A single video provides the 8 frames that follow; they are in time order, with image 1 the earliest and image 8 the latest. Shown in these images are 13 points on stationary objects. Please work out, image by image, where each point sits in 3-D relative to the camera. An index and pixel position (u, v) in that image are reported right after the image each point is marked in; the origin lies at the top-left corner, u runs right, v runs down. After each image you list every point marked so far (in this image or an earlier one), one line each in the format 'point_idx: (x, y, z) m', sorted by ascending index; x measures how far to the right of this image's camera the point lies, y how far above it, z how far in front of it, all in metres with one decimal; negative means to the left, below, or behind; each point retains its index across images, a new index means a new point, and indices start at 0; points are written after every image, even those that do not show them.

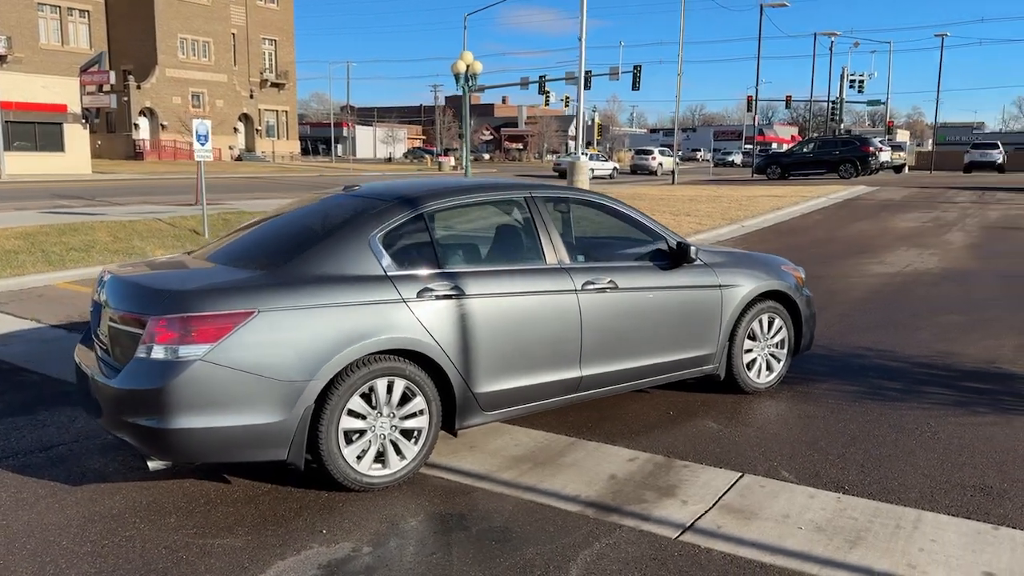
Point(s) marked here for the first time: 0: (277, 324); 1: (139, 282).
0: (-1.0, -0.2, +3.7) m
1: (-1.8, +0.1, +3.9) m
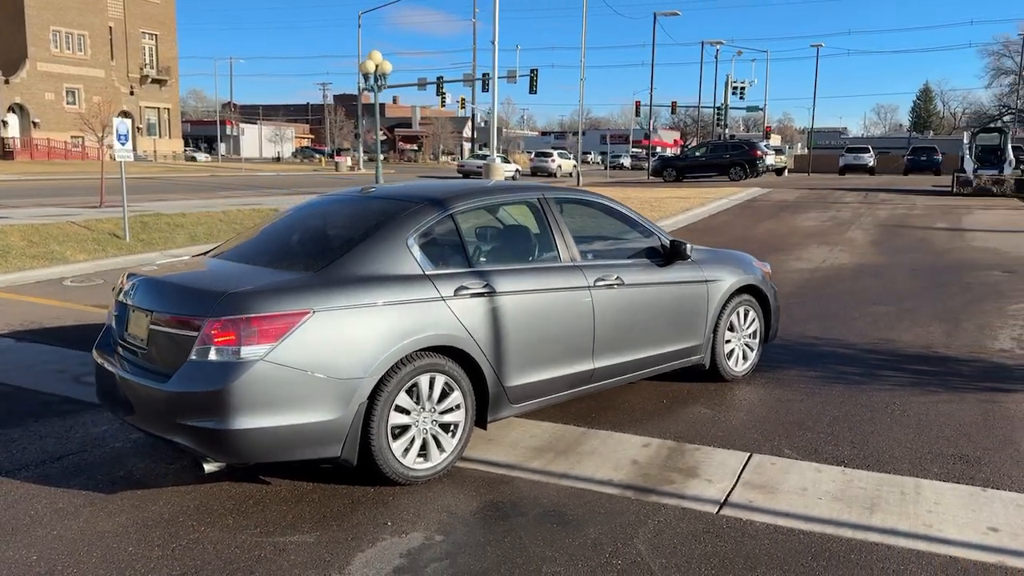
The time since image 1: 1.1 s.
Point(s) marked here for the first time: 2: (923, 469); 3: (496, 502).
0: (-0.8, -0.2, +3.7) m
1: (-1.6, 0.0, +3.9) m
2: (+2.2, -1.0, +4.4) m
3: (-0.1, -1.0, +3.8) m
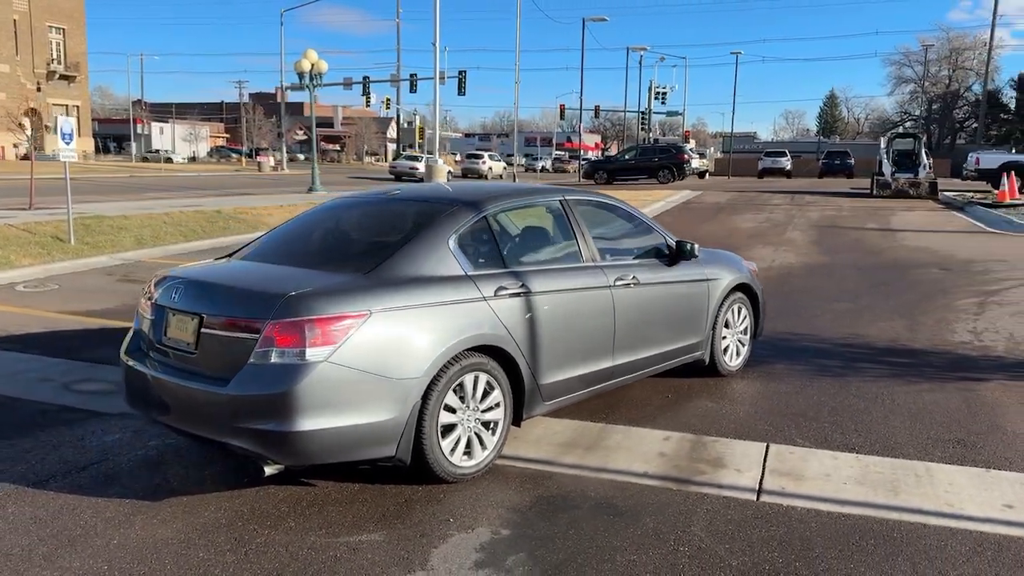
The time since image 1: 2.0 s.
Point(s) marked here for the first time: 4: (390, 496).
0: (-0.6, -0.2, +3.7) m
1: (-1.3, 0.0, +3.8) m
2: (+2.4, -0.9, +4.7) m
3: (+0.2, -1.0, +3.9) m
4: (-0.6, -1.0, +3.9) m
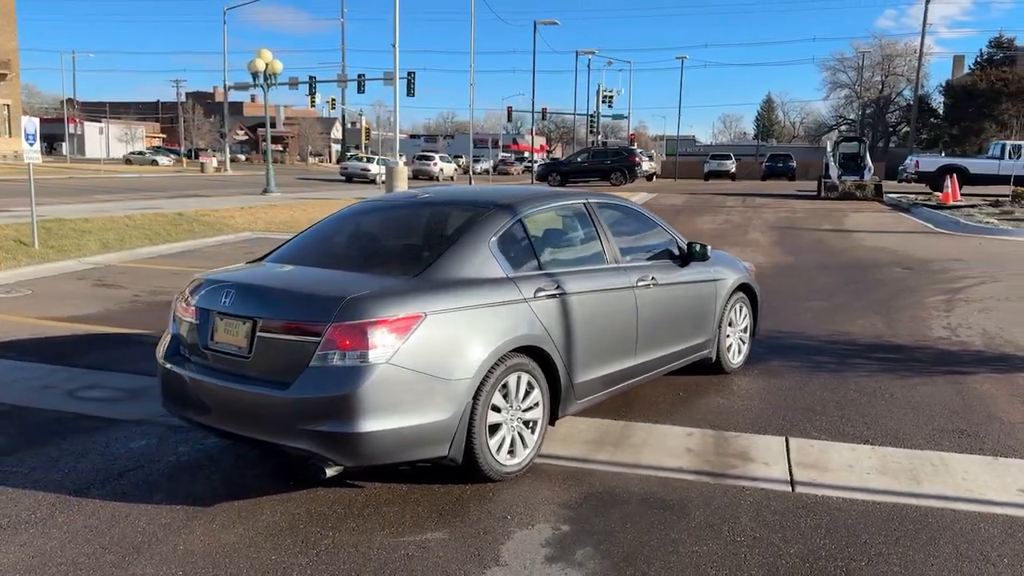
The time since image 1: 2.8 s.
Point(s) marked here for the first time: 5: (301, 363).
0: (-0.3, -0.2, +3.8) m
1: (-1.1, 0.0, +3.8) m
2: (+2.6, -0.9, +4.9) m
3: (+0.4, -1.0, +4.0) m
4: (-0.3, -1.0, +3.9) m
5: (-0.9, -0.3, +3.6) m
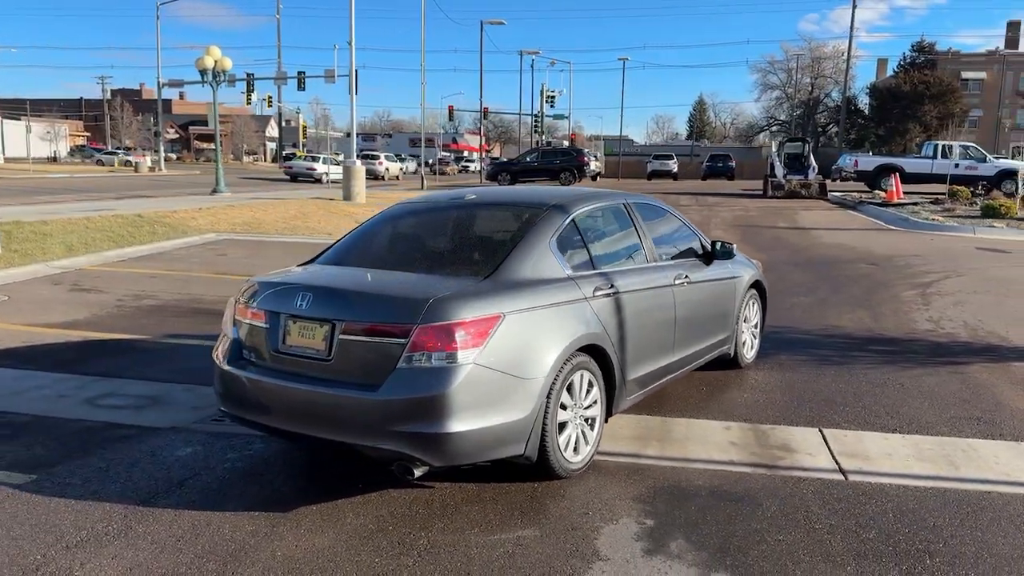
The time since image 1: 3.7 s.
0: (0.0, -0.2, +3.8) m
1: (-0.7, 0.0, +3.8) m
2: (+2.8, -0.9, +5.2) m
3: (+0.8, -1.0, +4.1) m
4: (0.0, -1.0, +4.0) m
5: (-0.6, -0.3, +3.6) m
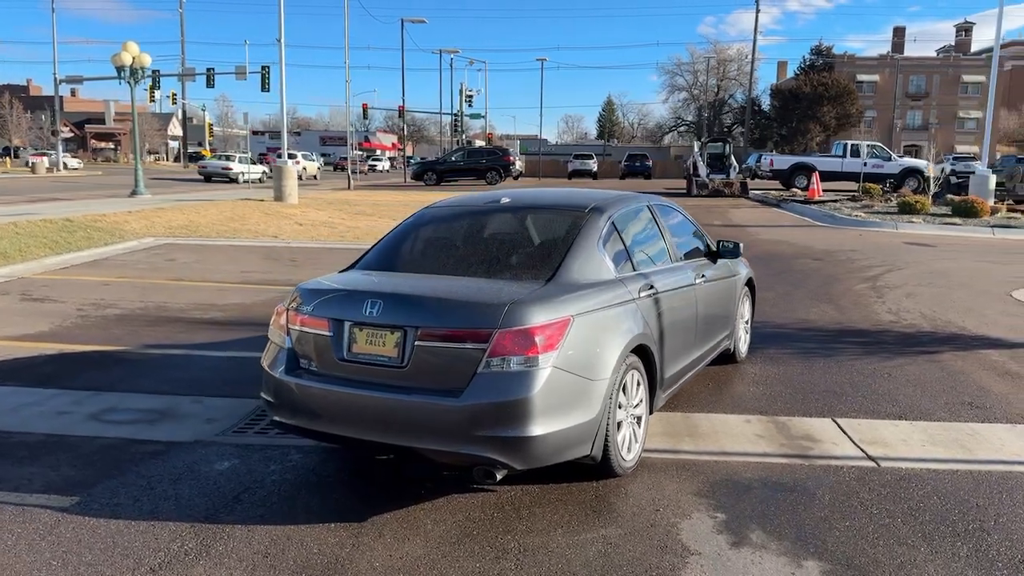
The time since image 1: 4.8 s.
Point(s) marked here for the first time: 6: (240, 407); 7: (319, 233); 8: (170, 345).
0: (+0.3, -0.2, +3.9) m
1: (-0.4, 0.0, +3.8) m
2: (+3.0, -0.9, +5.5) m
3: (+1.1, -1.0, +4.3) m
4: (+0.3, -1.0, +4.0) m
5: (-0.2, -0.4, +3.6) m
6: (-1.8, -0.8, +5.5) m
7: (-3.8, +1.1, +16.3) m
8: (-3.0, -0.5, +7.3) m
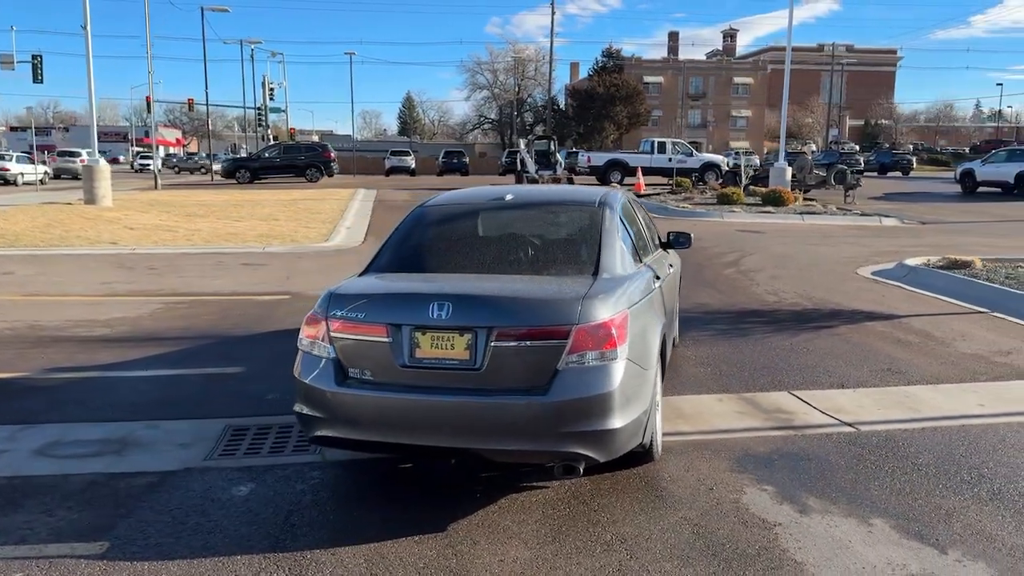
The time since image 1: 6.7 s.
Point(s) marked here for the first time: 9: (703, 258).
0: (+0.6, -0.1, +4.0) m
1: (-0.1, 0.0, +3.7) m
2: (+2.8, -0.7, +6.2) m
3: (+1.2, -0.9, +4.5) m
4: (+0.6, -1.0, +4.1) m
5: (+0.1, -0.3, +3.6) m
6: (-1.9, -0.9, +5.1) m
7: (-6.4, +0.9, +15.0) m
8: (-3.5, -0.6, +6.5) m
9: (+3.0, +0.5, +12.8) m
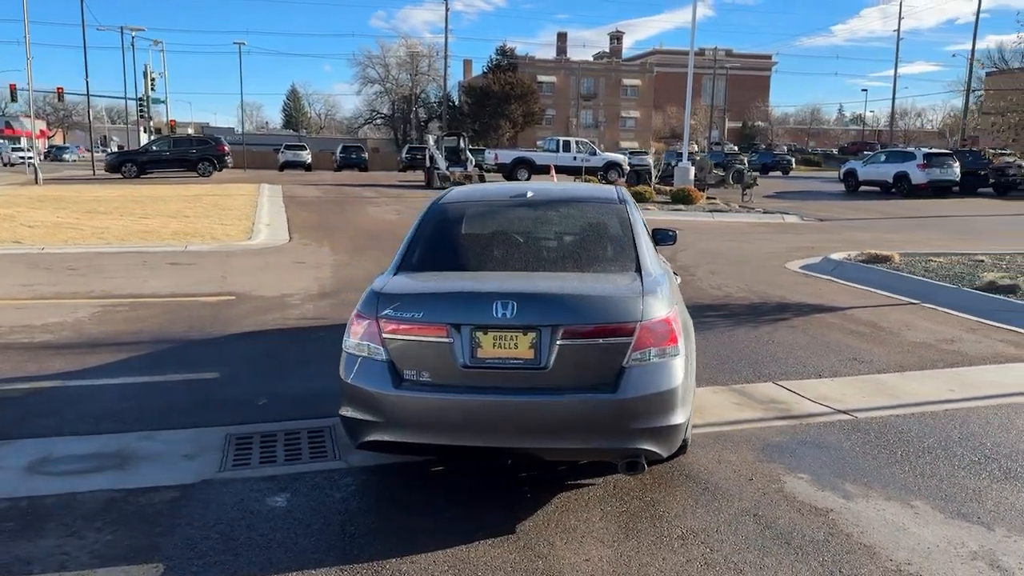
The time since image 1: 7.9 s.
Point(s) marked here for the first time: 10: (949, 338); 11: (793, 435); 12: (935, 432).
0: (+0.8, -0.1, +4.0) m
1: (+0.1, 0.0, +3.7) m
2: (+2.7, -0.7, +6.6) m
3: (+1.4, -0.9, +4.7) m
4: (+0.8, -1.0, +4.2) m
5: (+0.4, -0.3, +3.6) m
6: (-1.8, -0.9, +4.8) m
7: (-7.6, +0.9, +14.0) m
8: (-3.5, -0.7, +6.0) m
9: (+2.0, +0.5, +13.0) m
10: (+4.0, -0.5, +7.6) m
11: (+1.7, -0.9, +4.9) m
12: (+2.5, -0.9, +4.9) m
